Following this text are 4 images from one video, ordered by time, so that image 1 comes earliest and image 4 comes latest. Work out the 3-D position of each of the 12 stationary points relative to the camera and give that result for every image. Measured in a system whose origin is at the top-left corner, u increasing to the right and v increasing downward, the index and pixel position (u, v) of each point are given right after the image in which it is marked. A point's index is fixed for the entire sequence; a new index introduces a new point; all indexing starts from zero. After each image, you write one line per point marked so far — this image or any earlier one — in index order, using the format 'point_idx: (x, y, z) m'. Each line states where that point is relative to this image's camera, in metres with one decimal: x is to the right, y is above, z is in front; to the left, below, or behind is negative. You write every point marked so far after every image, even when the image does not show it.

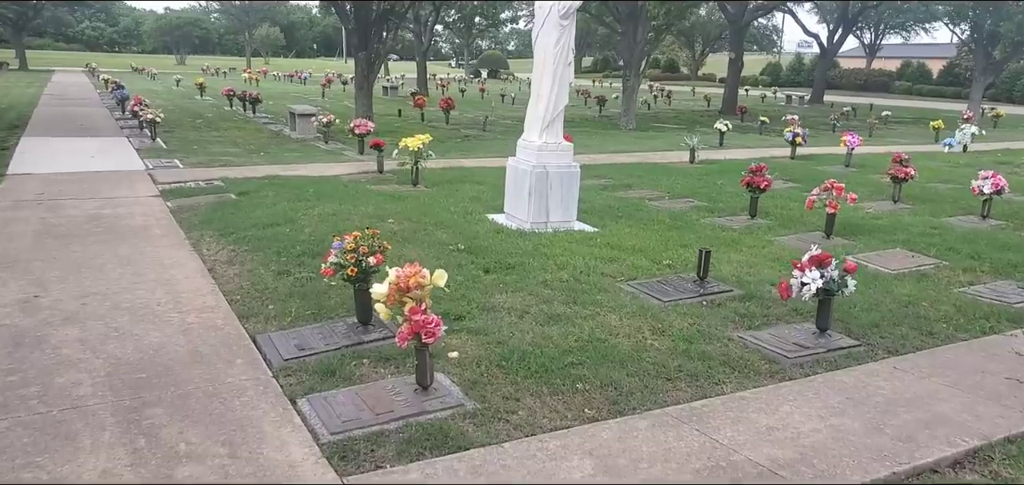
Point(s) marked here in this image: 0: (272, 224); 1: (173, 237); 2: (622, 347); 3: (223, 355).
0: (-2.2, +0.2, +6.6) m
1: (-3.0, 0.0, +6.4) m
2: (+0.6, -0.6, +4.1) m
3: (-1.6, -0.6, +3.9) m
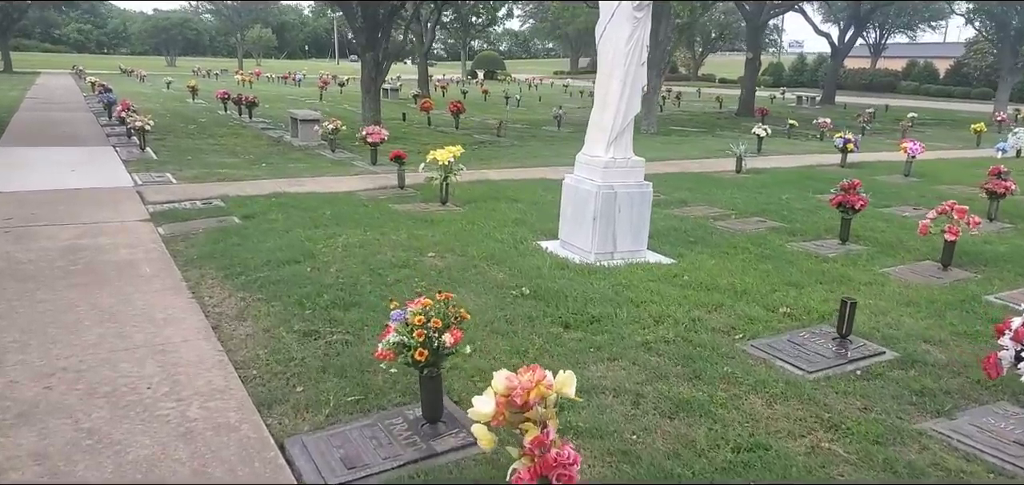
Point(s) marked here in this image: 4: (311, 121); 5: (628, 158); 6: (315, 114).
0: (-1.7, -0.1, +5.4) m
1: (-2.5, -0.3, +5.2) m
2: (+1.2, -0.9, +2.9) m
3: (-1.0, -0.9, +2.8) m
4: (-3.8, +2.3, +13.7) m
5: (+1.0, +0.7, +5.9) m
6: (-3.8, +2.5, +13.9) m
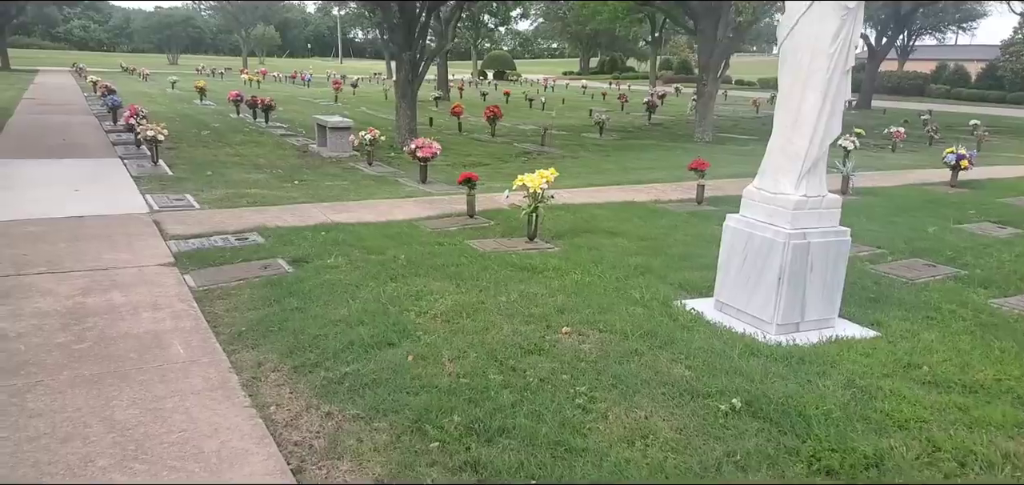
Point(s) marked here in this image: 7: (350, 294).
0: (-0.7, -0.5, +3.9) m
1: (-1.5, -0.7, +3.7) m
2: (+2.1, -1.3, +1.5) m
3: (-0.1, -1.3, +1.3) m
4: (-2.9, +1.9, +12.2) m
5: (+1.9, +0.3, +4.4) m
6: (-2.9, +2.1, +12.4) m
7: (-1.1, -0.3, +4.8) m
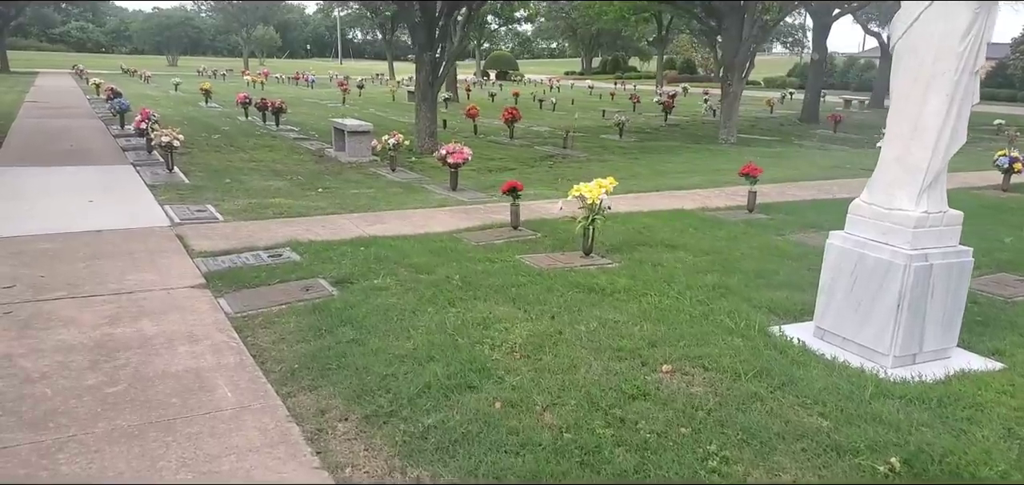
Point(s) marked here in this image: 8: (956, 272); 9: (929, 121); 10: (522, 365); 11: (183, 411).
0: (-0.3, -0.7, +3.4) m
1: (-1.1, -0.8, +3.2) m
2: (+2.6, -1.4, +1.0) m
3: (+0.4, -1.4, +0.8) m
4: (-2.4, +1.8, +11.7) m
5: (+2.4, +0.2, +3.9) m
6: (-2.4, +2.0, +11.9) m
7: (-0.6, -0.5, +4.3) m
8: (+2.4, -0.2, +4.0) m
9: (+2.2, +0.6, +3.8) m
10: (0.0, -0.6, +3.7) m
11: (-1.5, -0.8, +3.3) m
